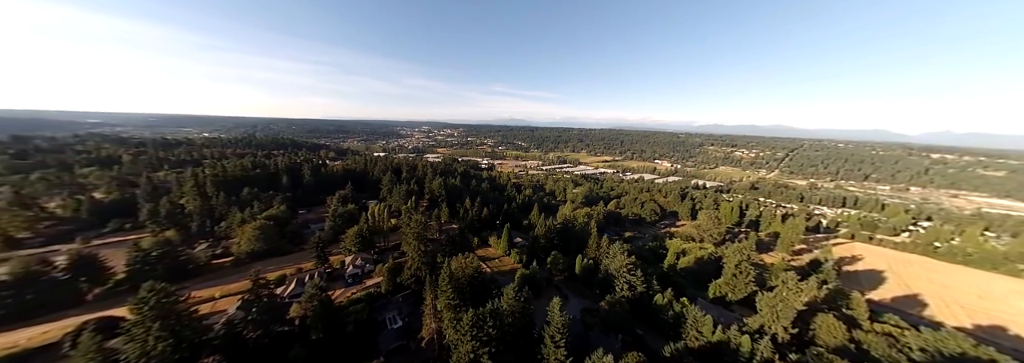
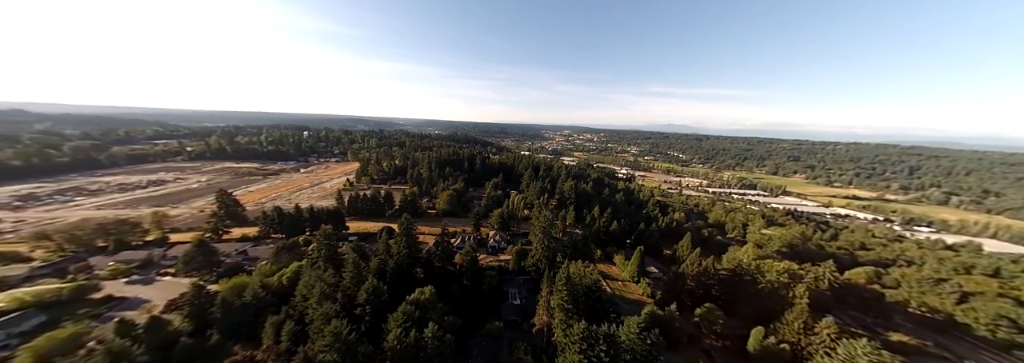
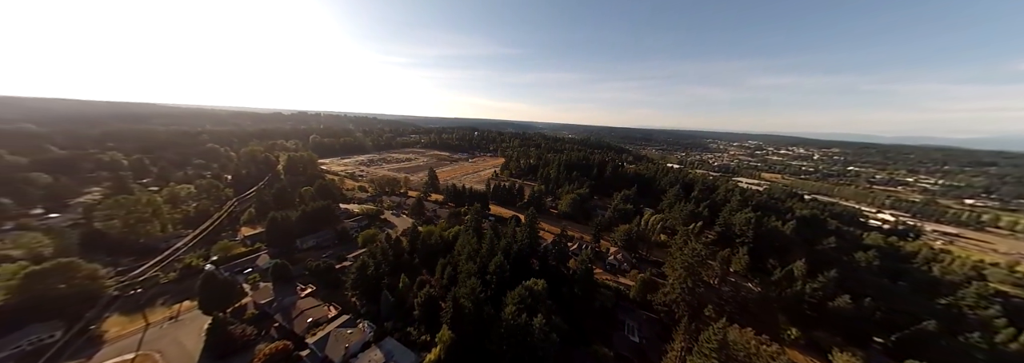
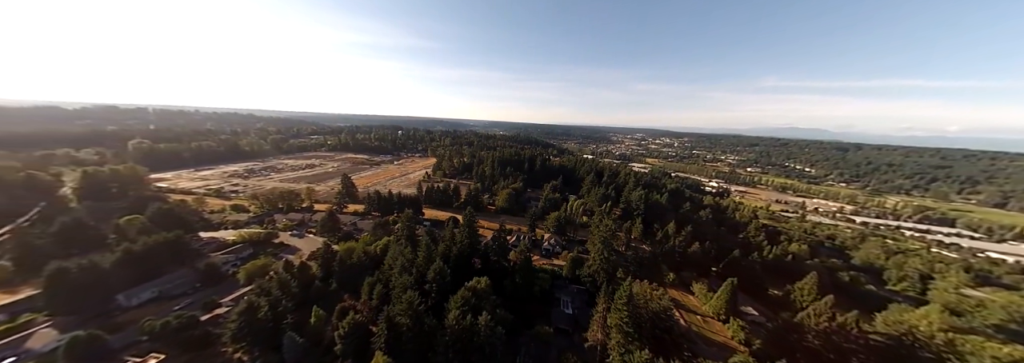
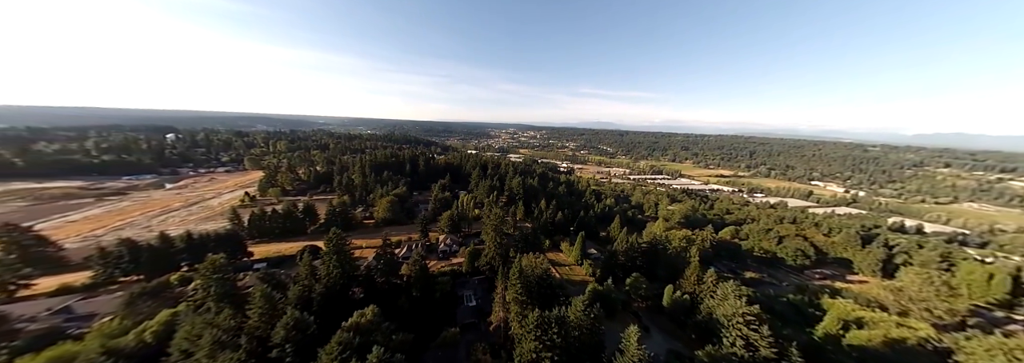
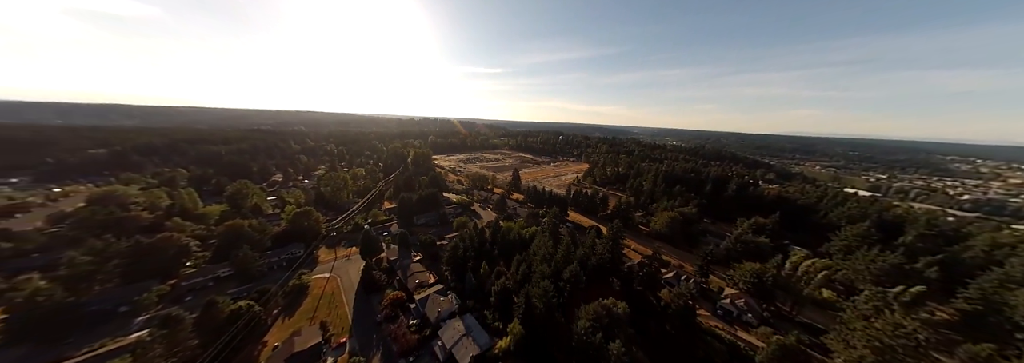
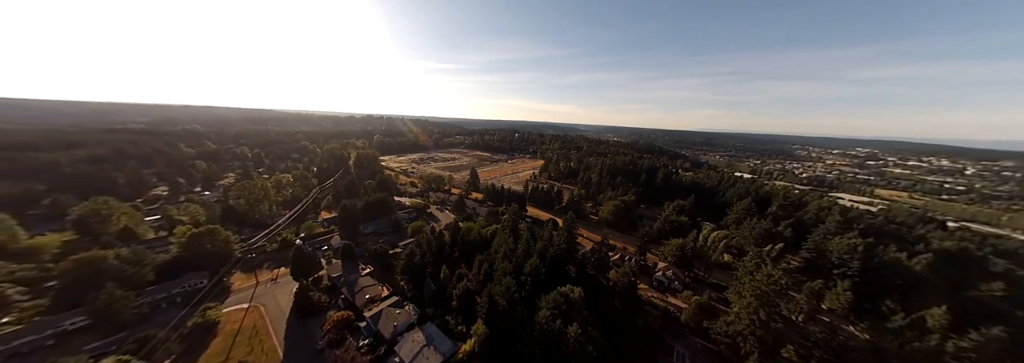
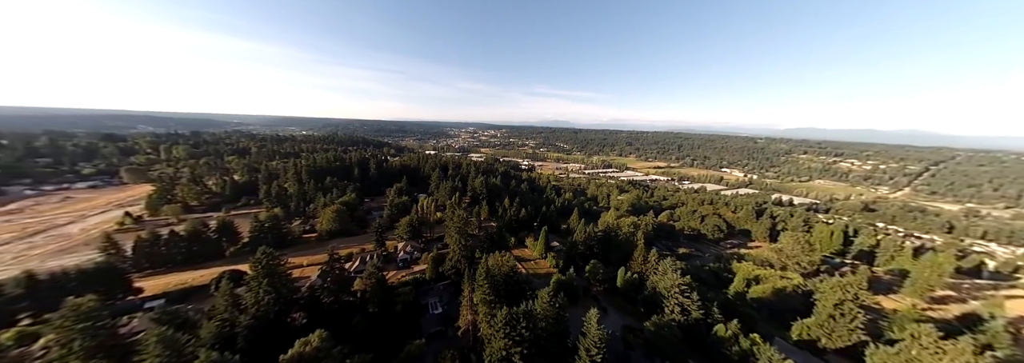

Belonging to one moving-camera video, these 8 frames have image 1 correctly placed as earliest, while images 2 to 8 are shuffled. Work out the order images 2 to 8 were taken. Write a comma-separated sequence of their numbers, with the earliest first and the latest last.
8, 5, 2, 4, 3, 7, 6
